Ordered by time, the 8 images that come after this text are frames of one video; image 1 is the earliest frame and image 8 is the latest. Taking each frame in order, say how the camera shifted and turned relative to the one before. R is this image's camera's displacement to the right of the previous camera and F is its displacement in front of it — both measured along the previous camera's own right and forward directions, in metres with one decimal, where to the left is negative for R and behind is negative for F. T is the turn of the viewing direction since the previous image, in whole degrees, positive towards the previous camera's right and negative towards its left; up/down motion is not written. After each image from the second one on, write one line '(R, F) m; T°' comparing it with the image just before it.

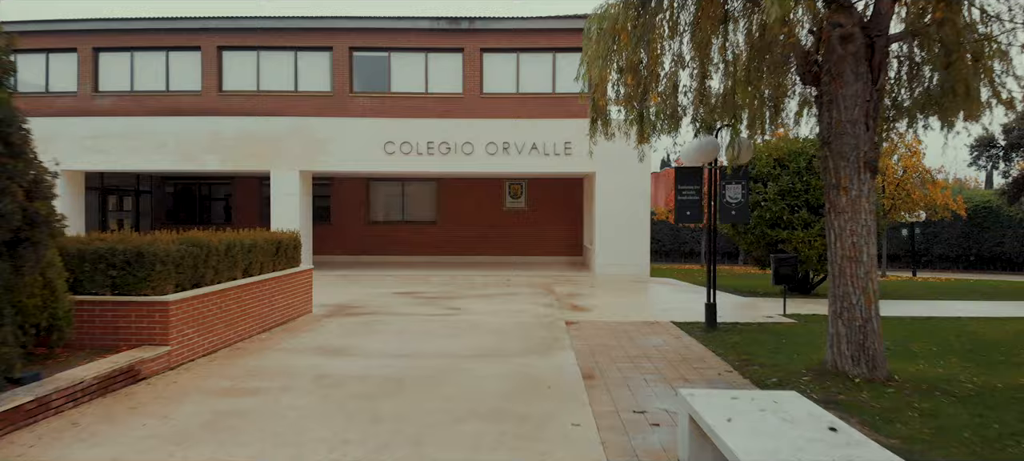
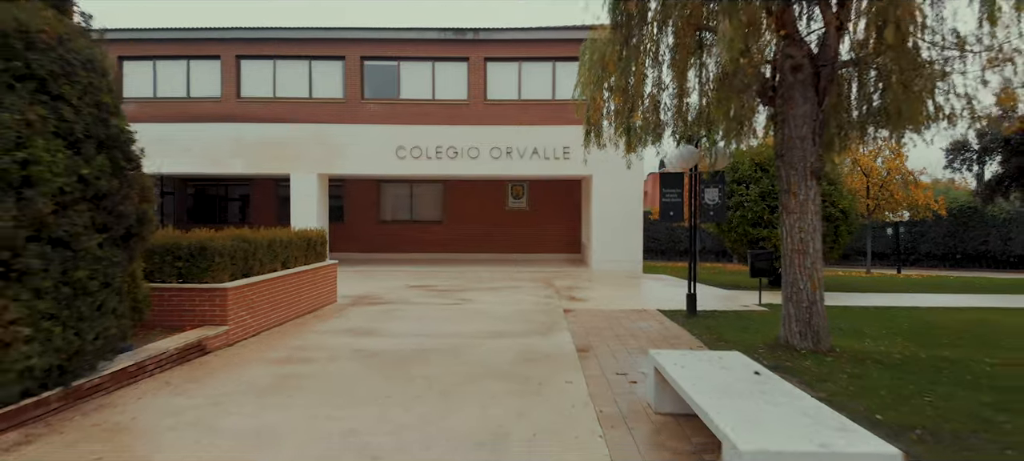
(0.0, -0.9) m; 0°
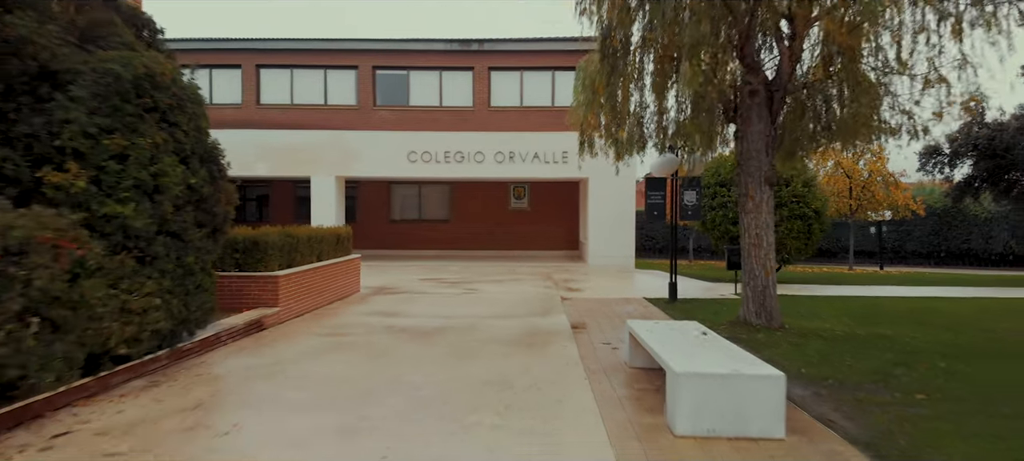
(0.0, -1.1) m; 0°
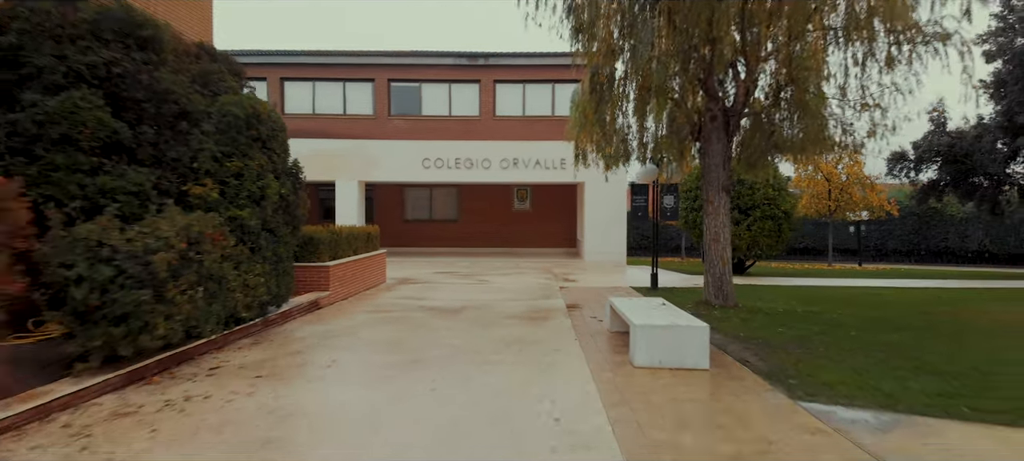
(-0.1, -1.6) m; 0°
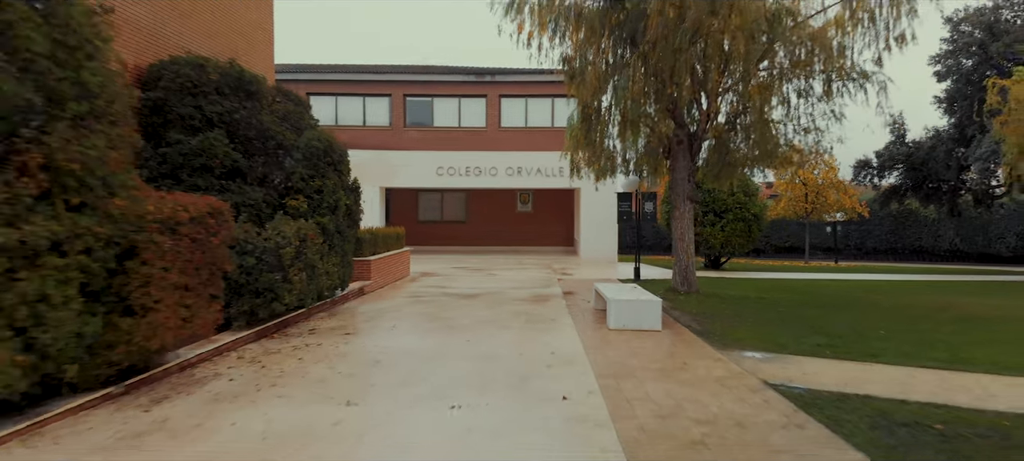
(-0.1, -2.1) m; 0°
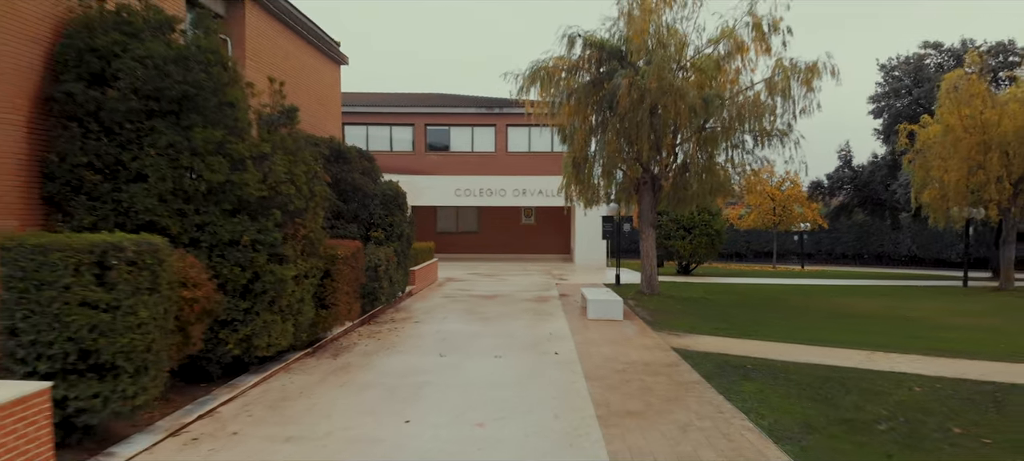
(-0.2, -3.8) m; 0°
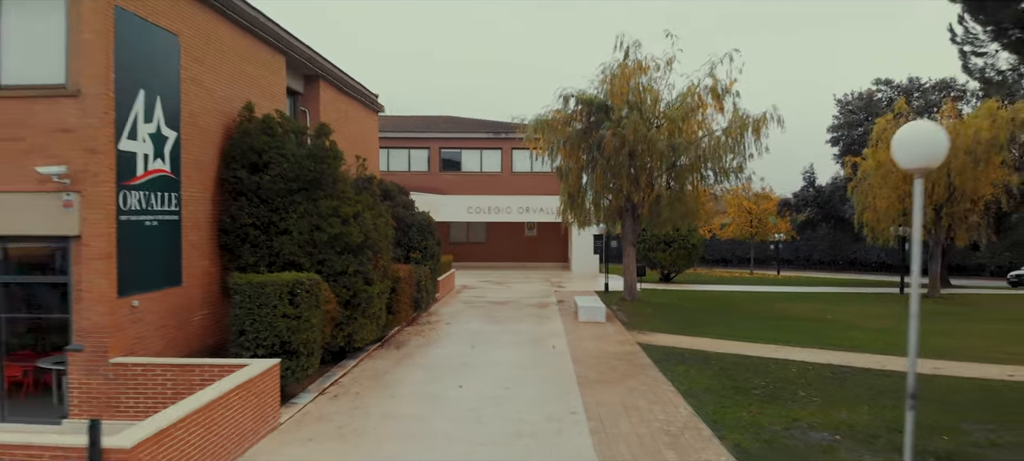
(-0.1, -3.6) m; 0°
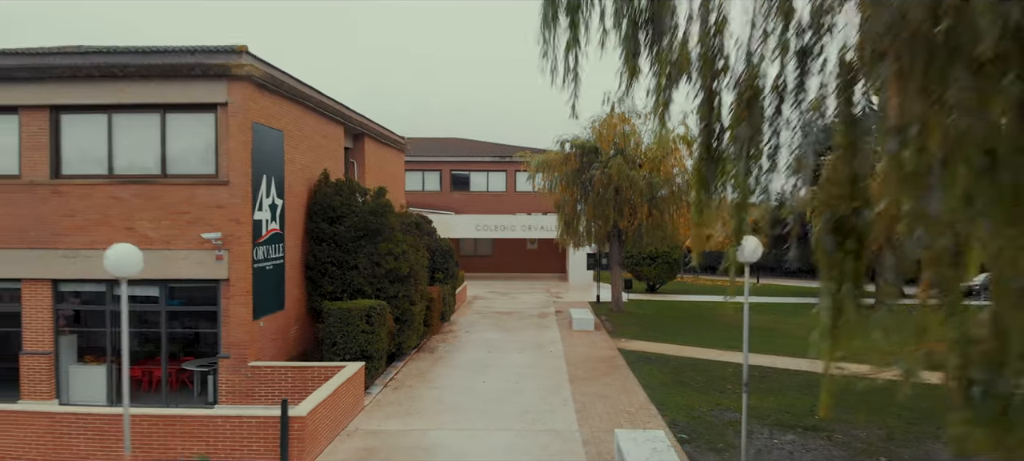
(-0.1, -3.6) m; 0°
